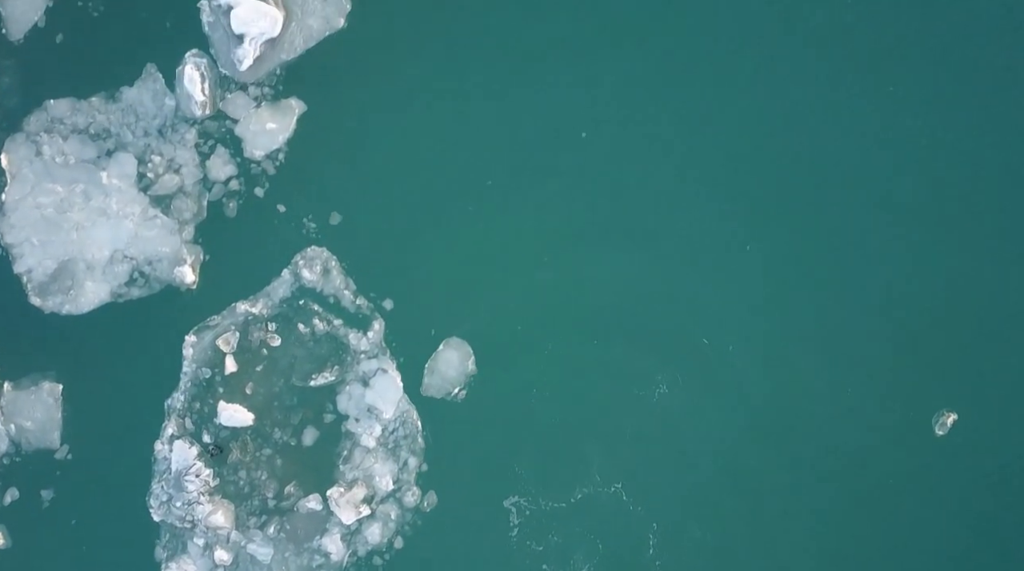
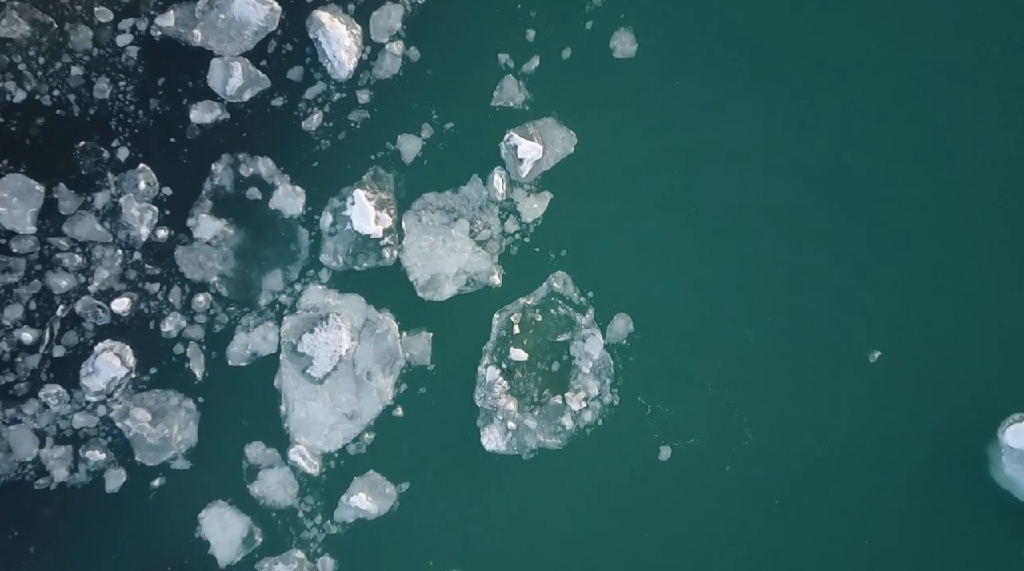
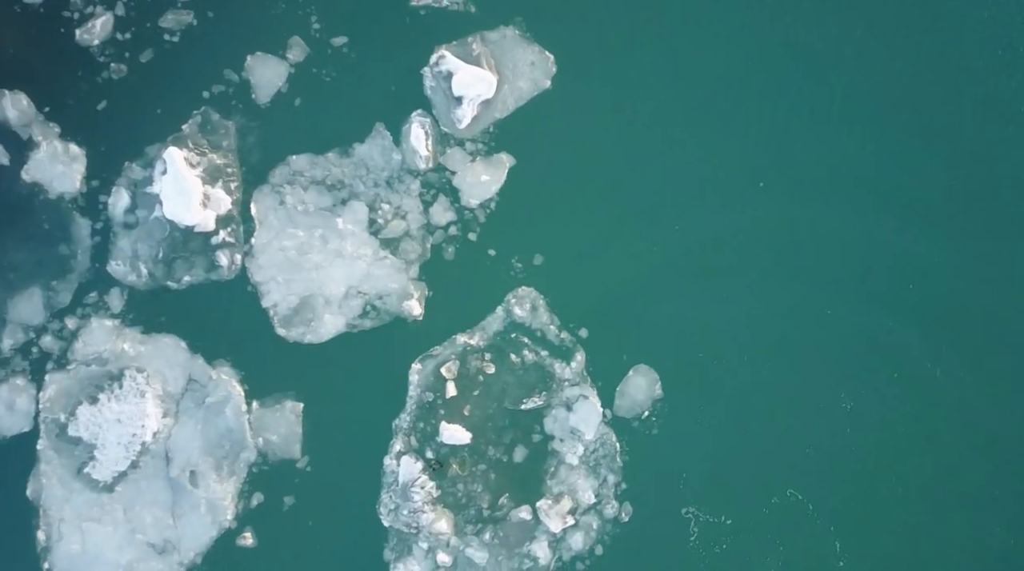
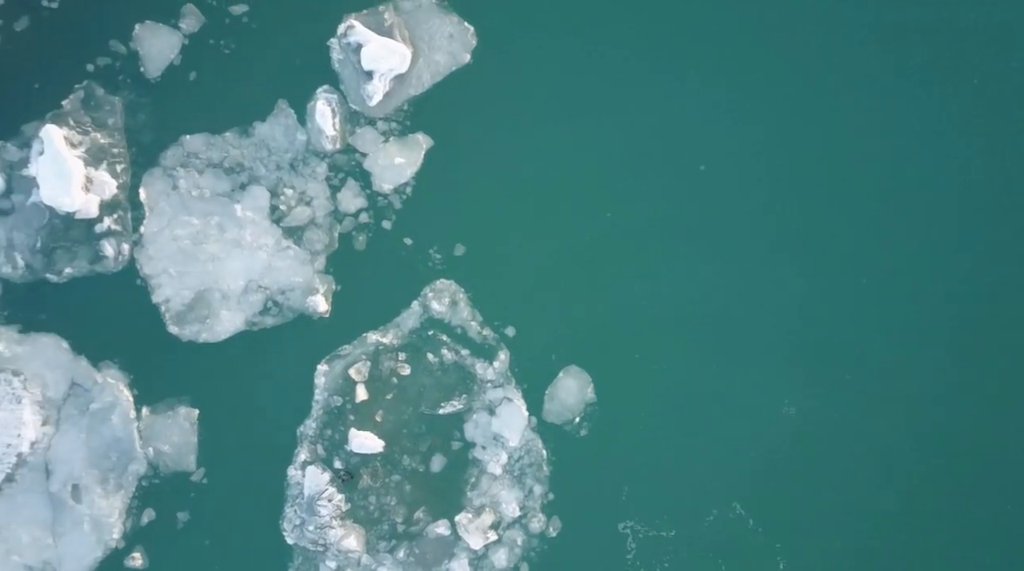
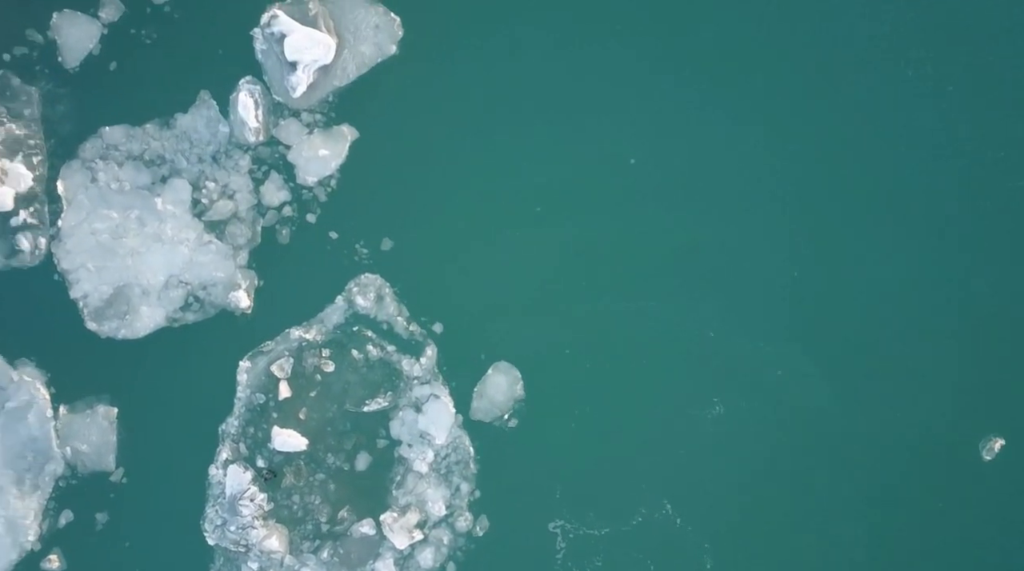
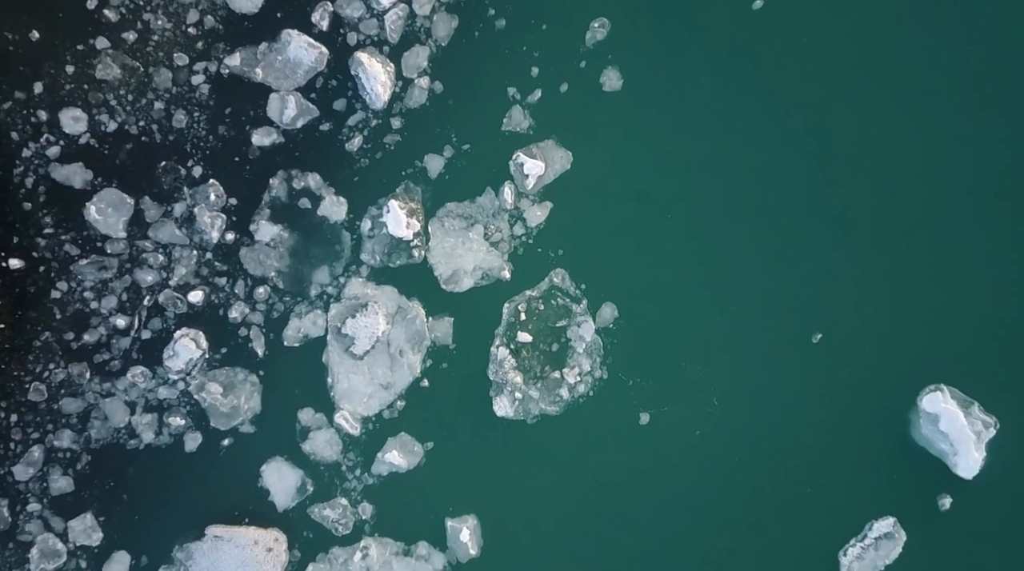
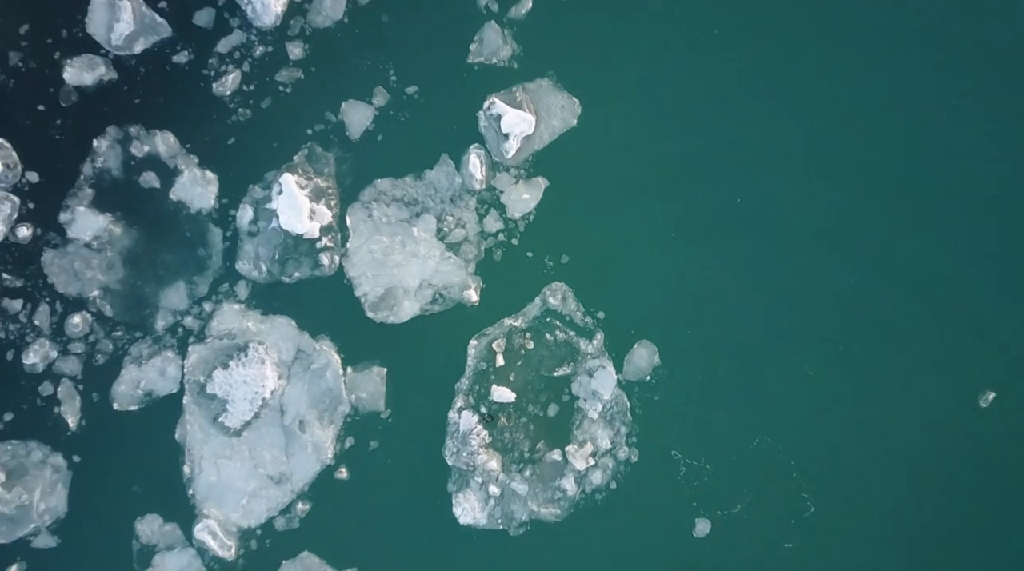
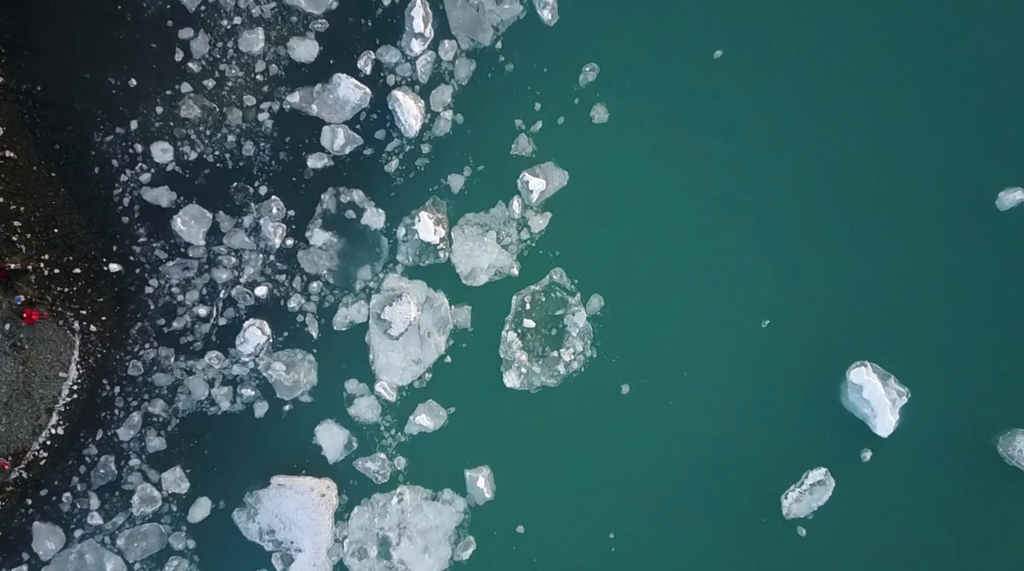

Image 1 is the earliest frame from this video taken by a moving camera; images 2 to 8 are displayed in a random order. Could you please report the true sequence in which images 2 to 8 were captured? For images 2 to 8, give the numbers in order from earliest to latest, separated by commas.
5, 4, 3, 7, 2, 6, 8
